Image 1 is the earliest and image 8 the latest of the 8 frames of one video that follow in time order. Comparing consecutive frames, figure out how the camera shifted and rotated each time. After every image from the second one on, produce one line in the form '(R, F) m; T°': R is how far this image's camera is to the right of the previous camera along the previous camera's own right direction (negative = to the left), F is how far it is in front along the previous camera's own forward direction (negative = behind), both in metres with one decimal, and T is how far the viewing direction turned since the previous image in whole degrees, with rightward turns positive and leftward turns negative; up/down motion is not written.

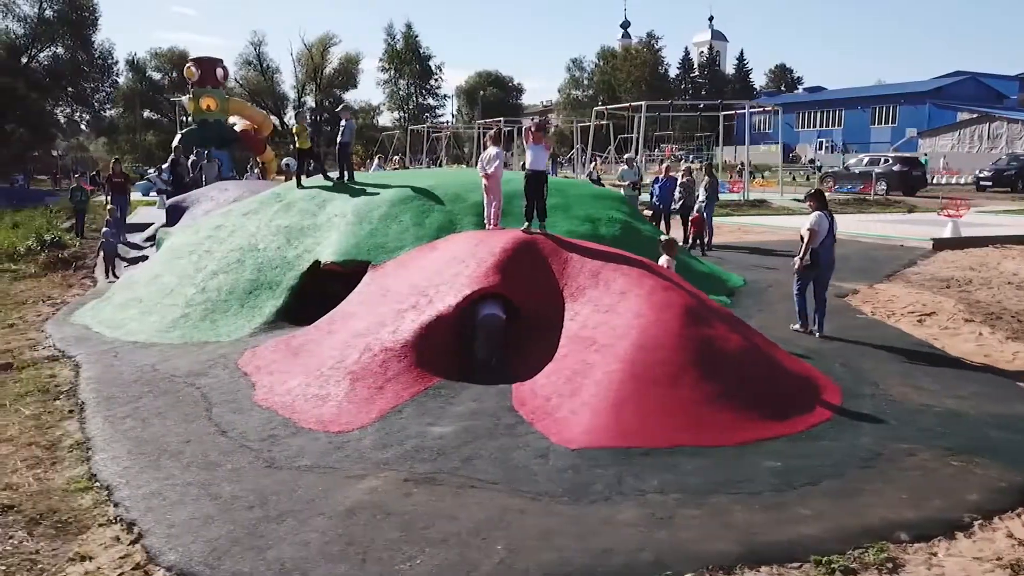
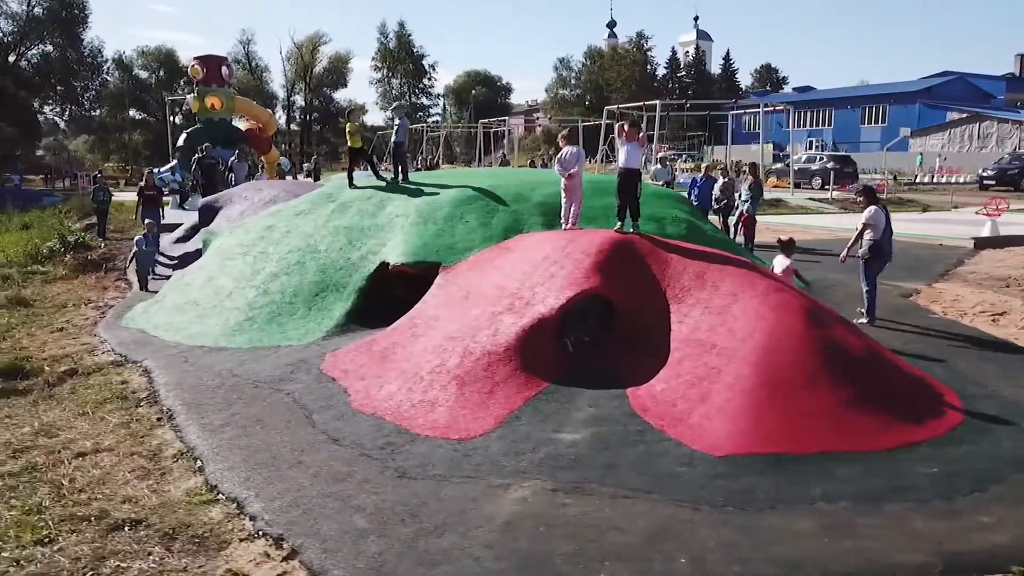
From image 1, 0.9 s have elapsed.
(-1.0, +0.2) m; +1°
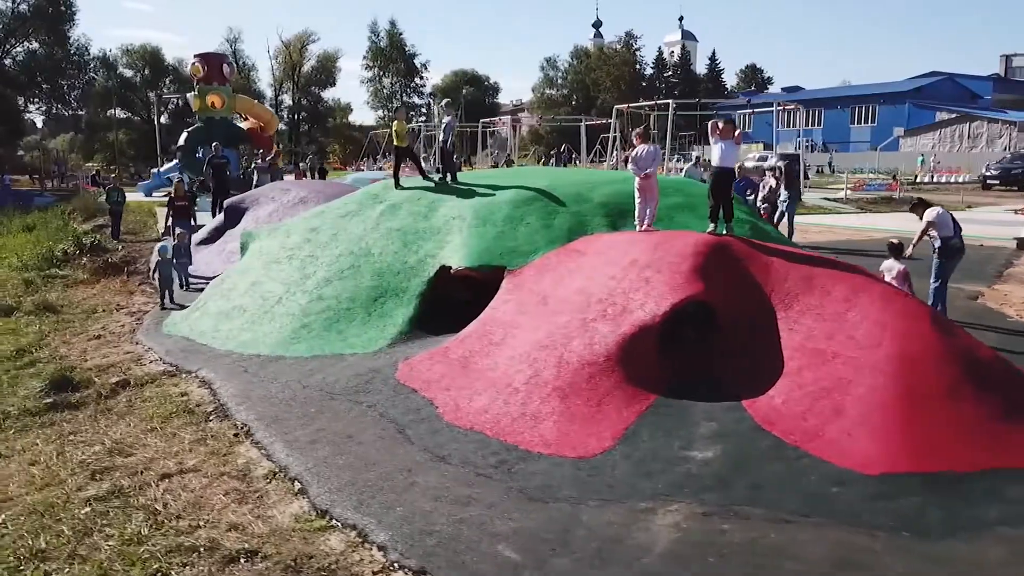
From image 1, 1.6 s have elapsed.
(-0.9, +0.4) m; +1°
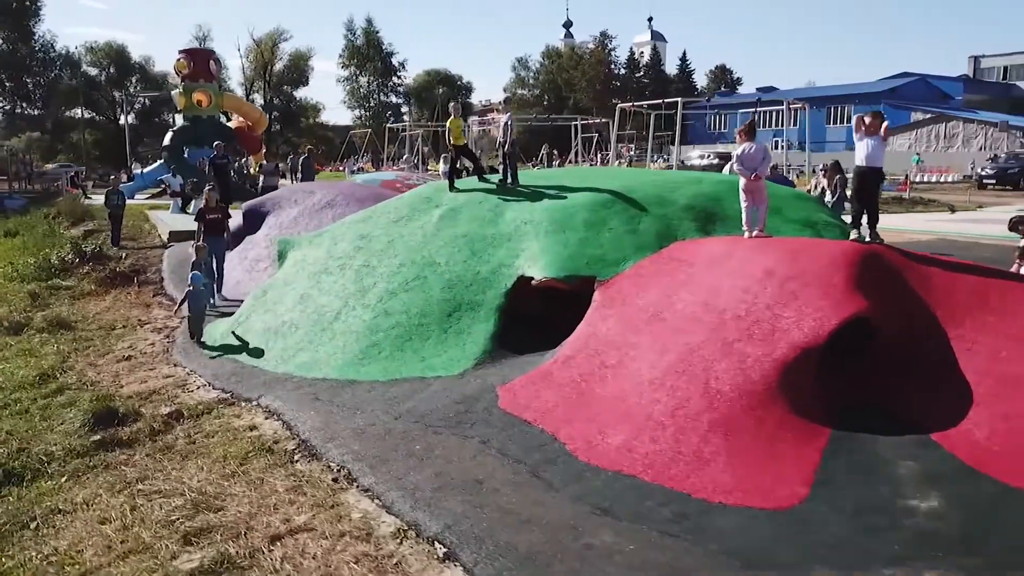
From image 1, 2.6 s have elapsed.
(-1.1, +0.8) m; +2°
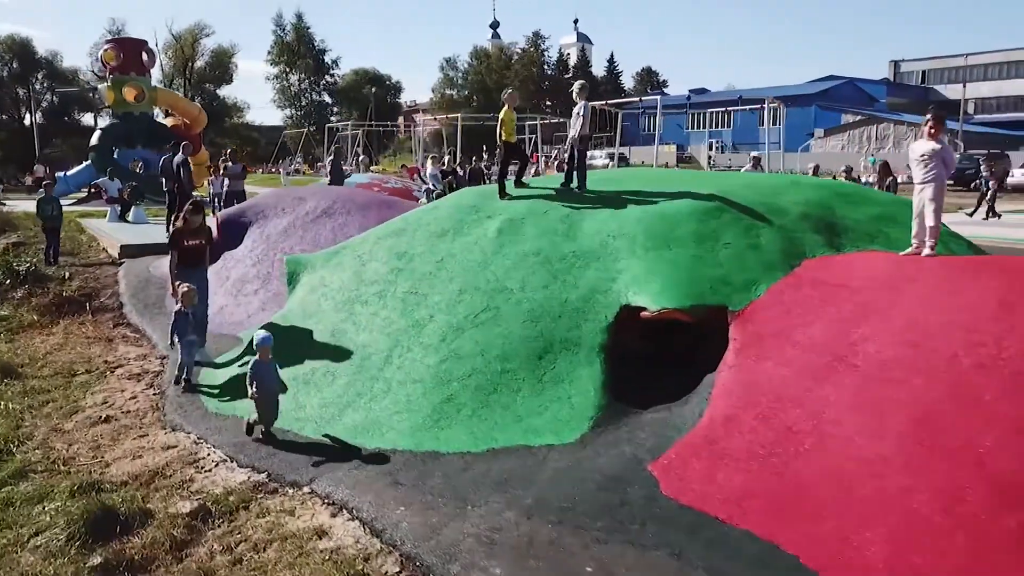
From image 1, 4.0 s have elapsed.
(-1.3, +1.7) m; +5°
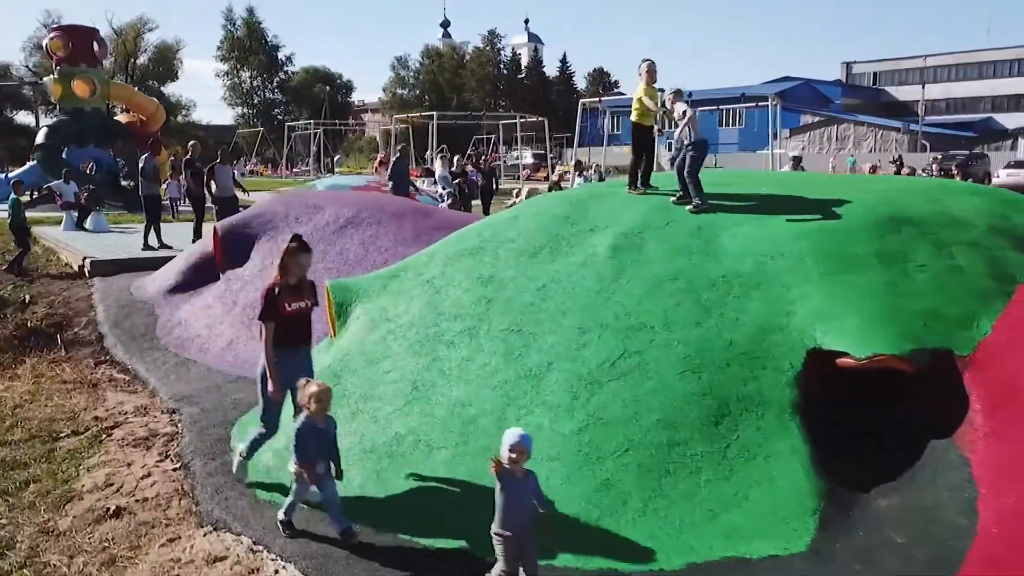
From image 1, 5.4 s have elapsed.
(-1.2, +1.6) m; +4°
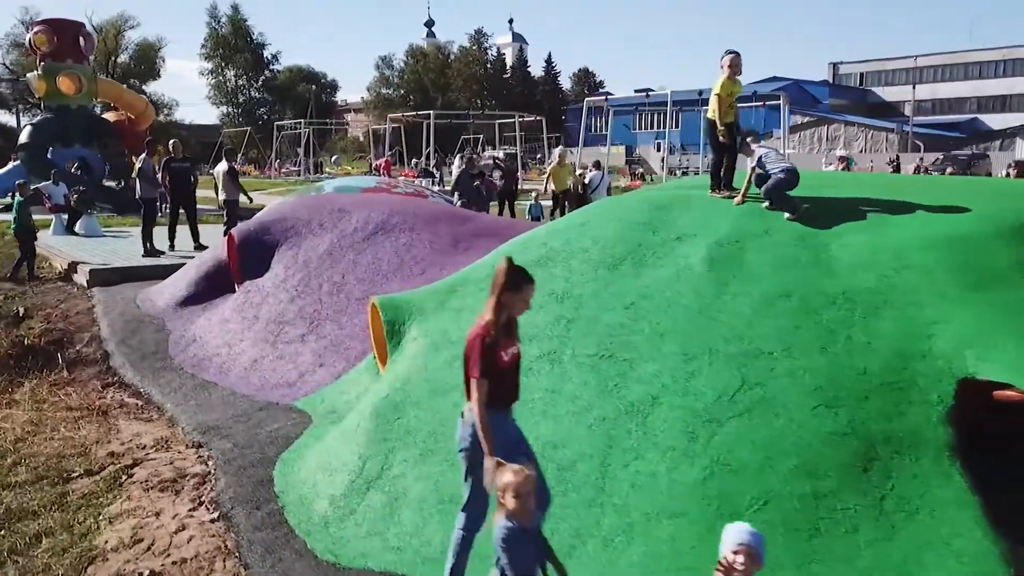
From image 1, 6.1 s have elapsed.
(-0.6, +0.7) m; +1°
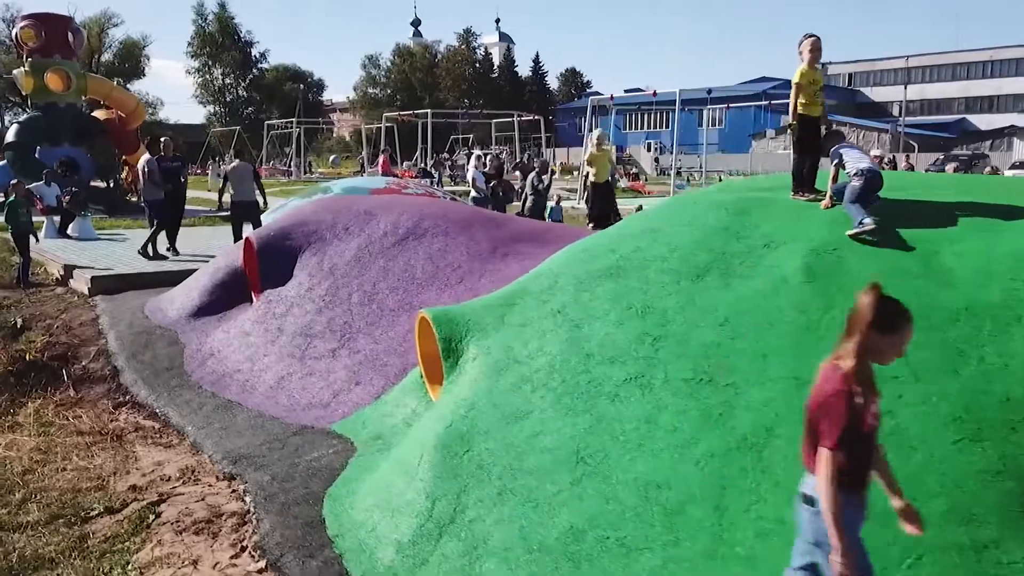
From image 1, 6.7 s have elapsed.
(-0.5, +0.5) m; +1°
